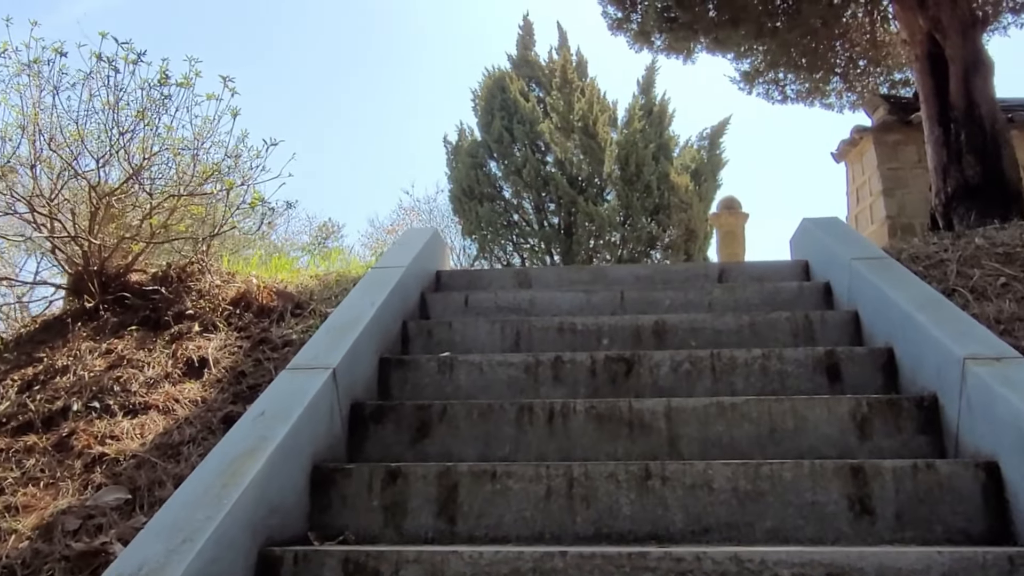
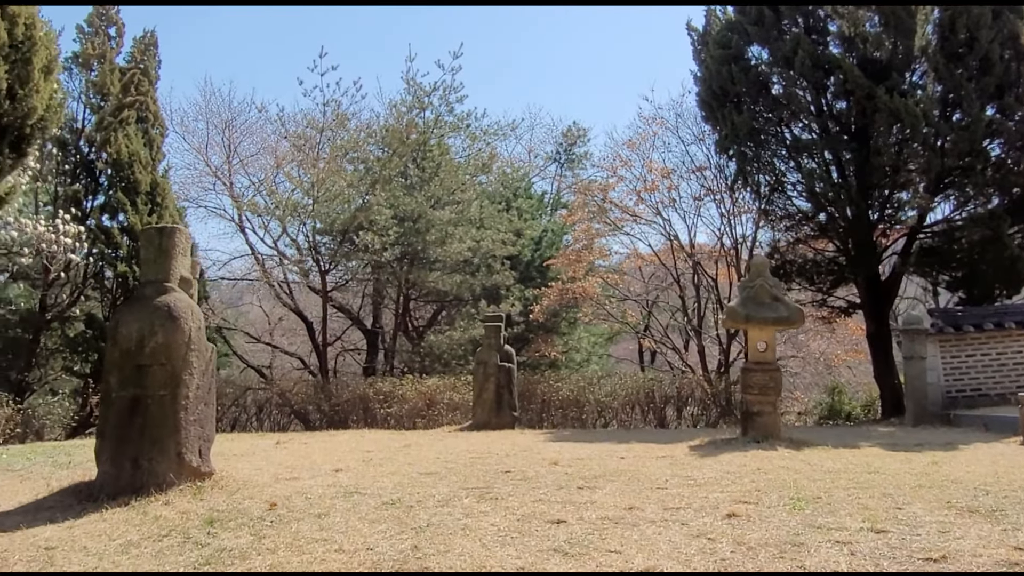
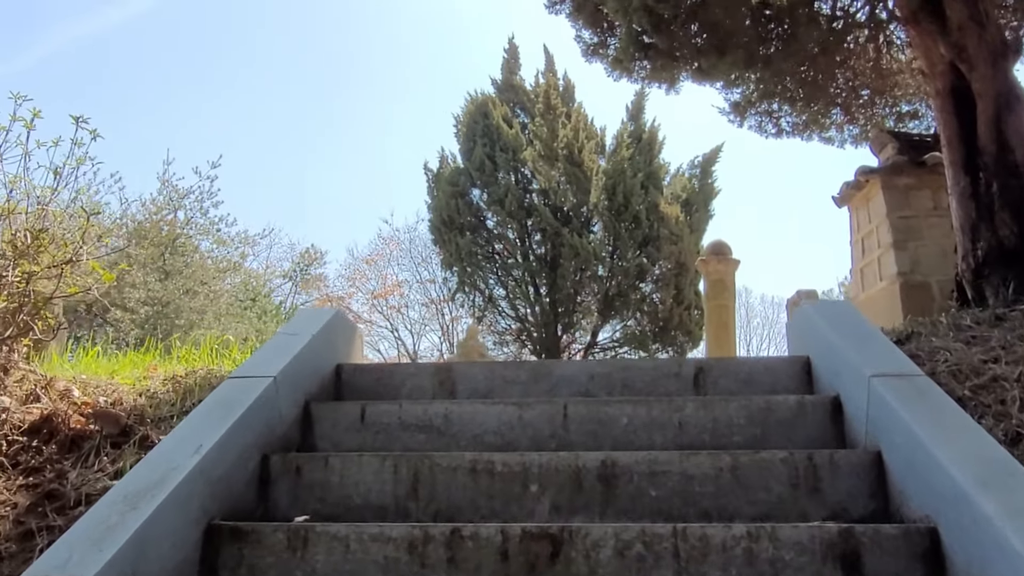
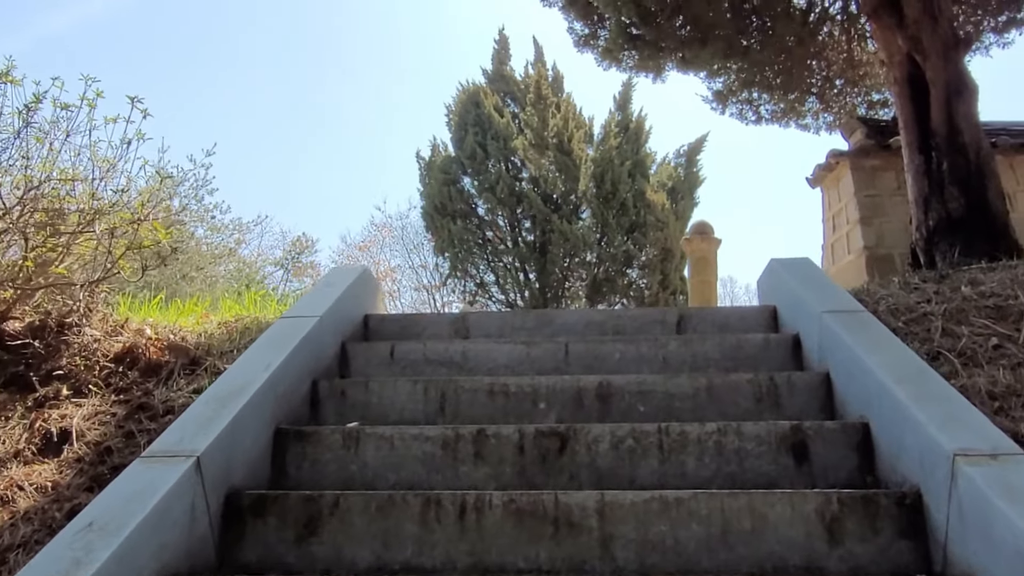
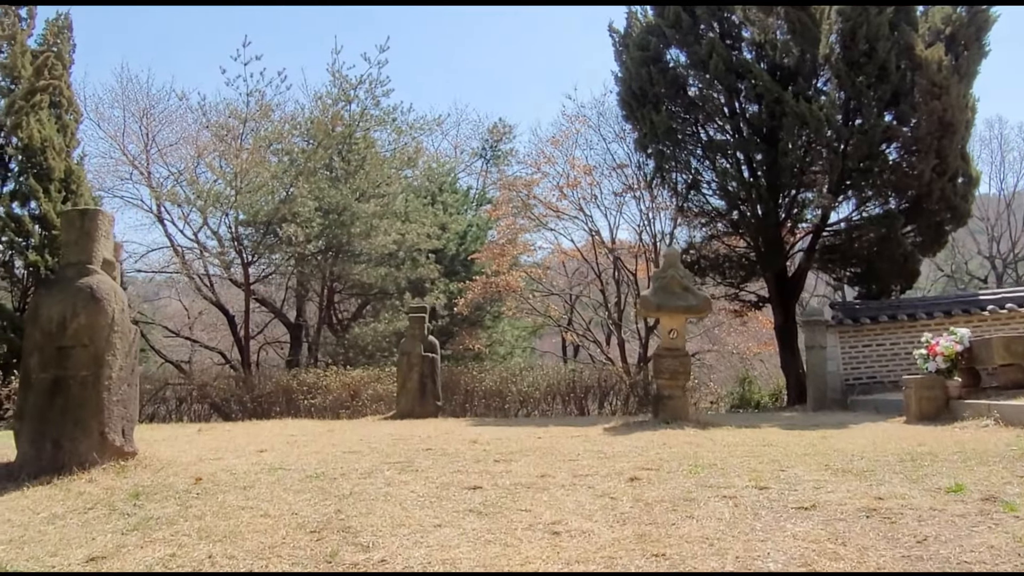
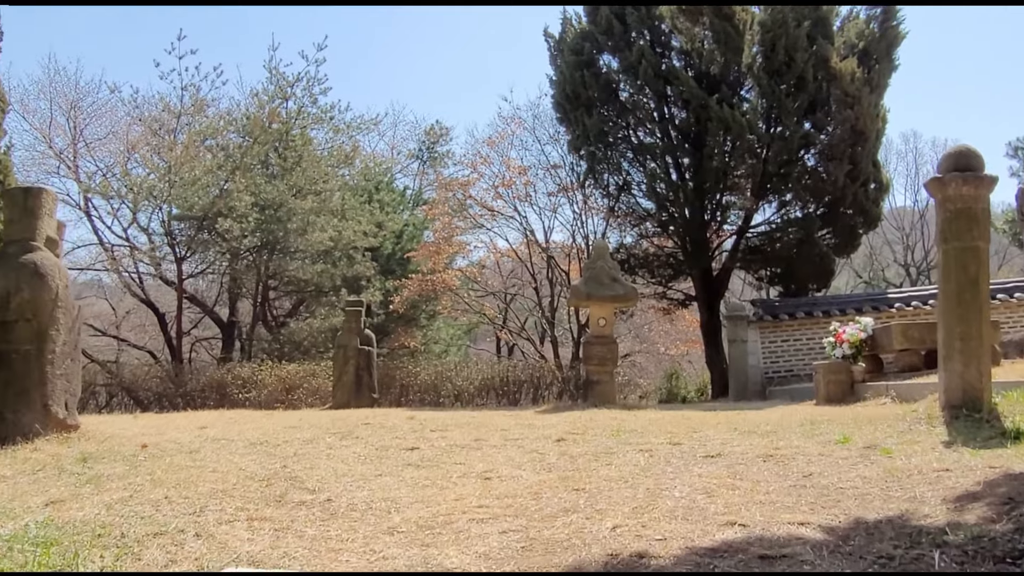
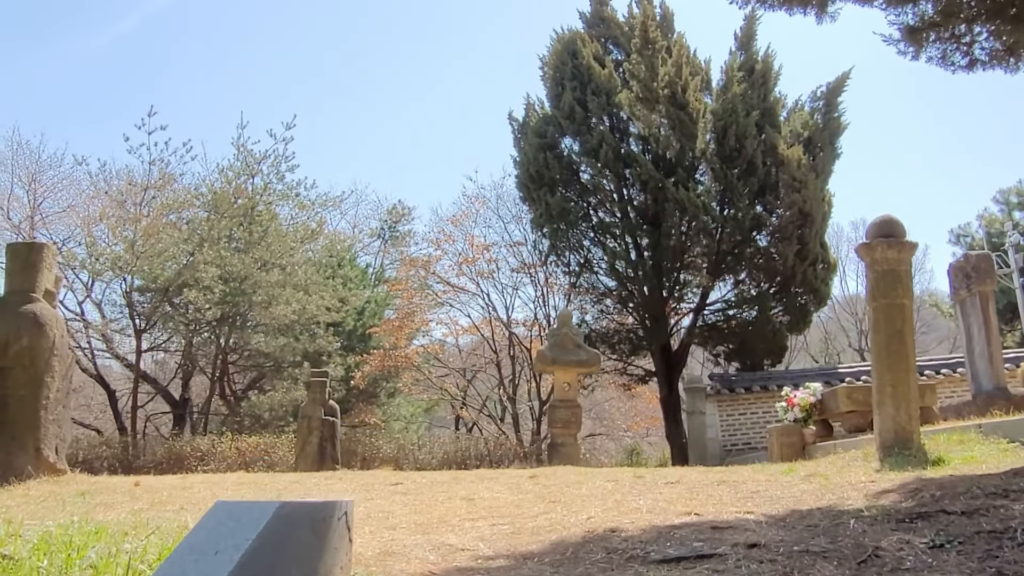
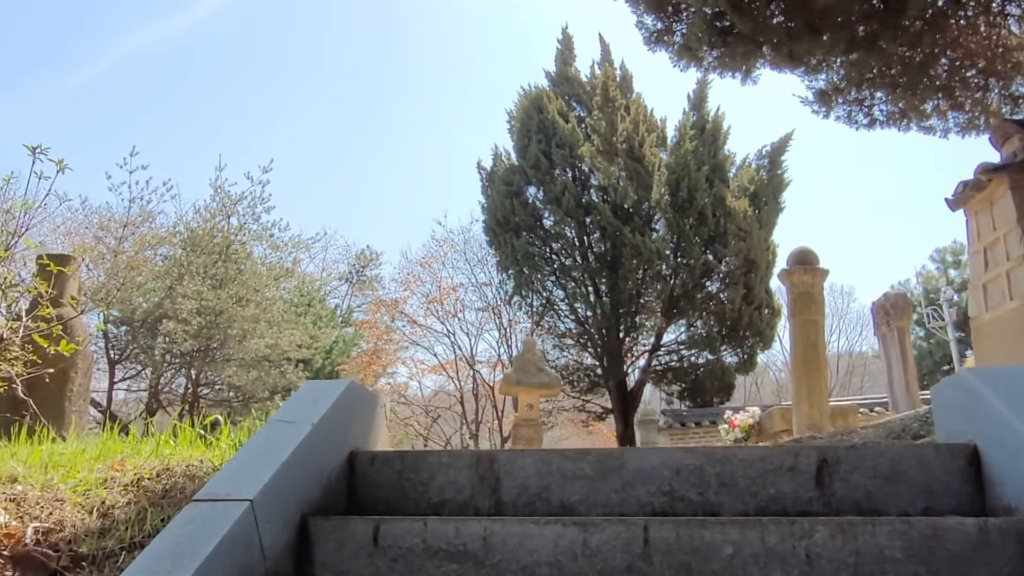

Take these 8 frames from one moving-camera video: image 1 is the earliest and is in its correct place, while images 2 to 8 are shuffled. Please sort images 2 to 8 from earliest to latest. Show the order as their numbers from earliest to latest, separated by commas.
4, 3, 8, 7, 6, 5, 2
